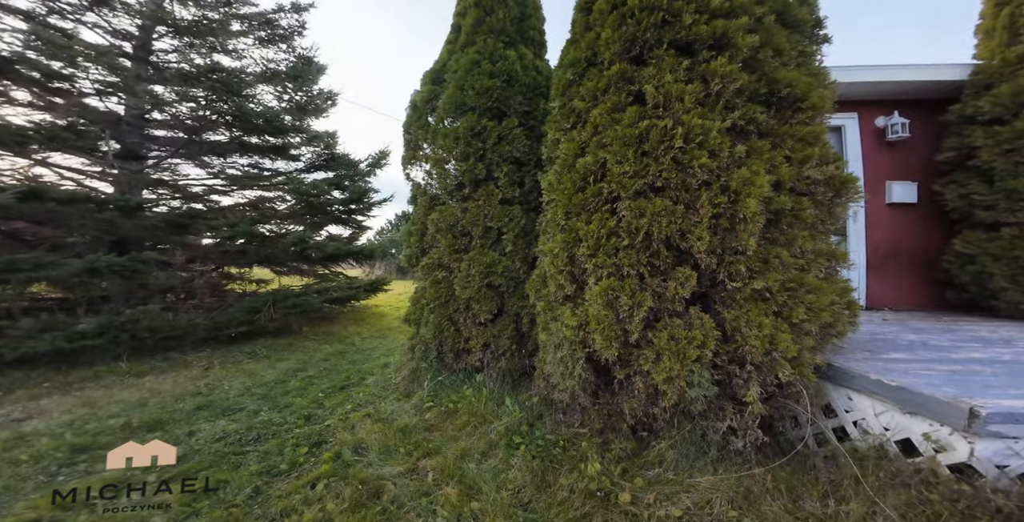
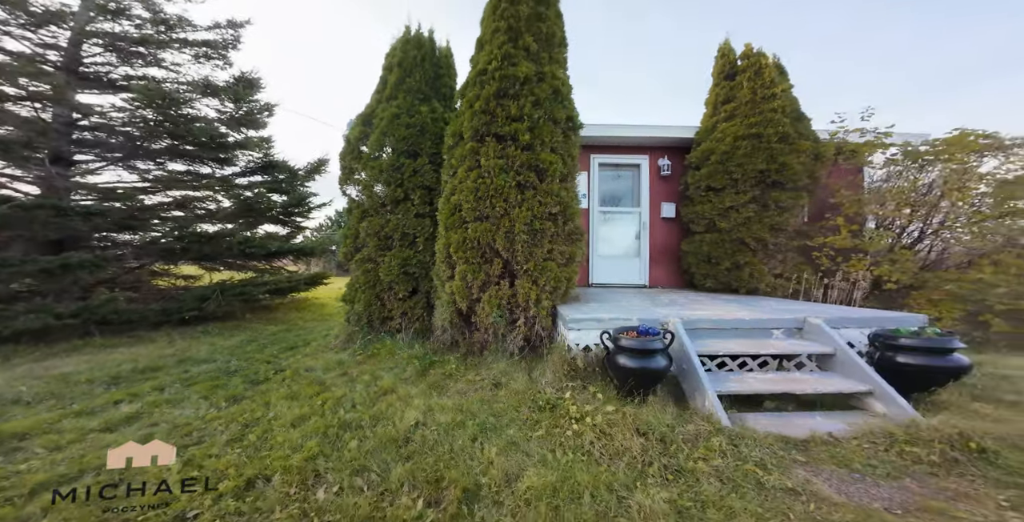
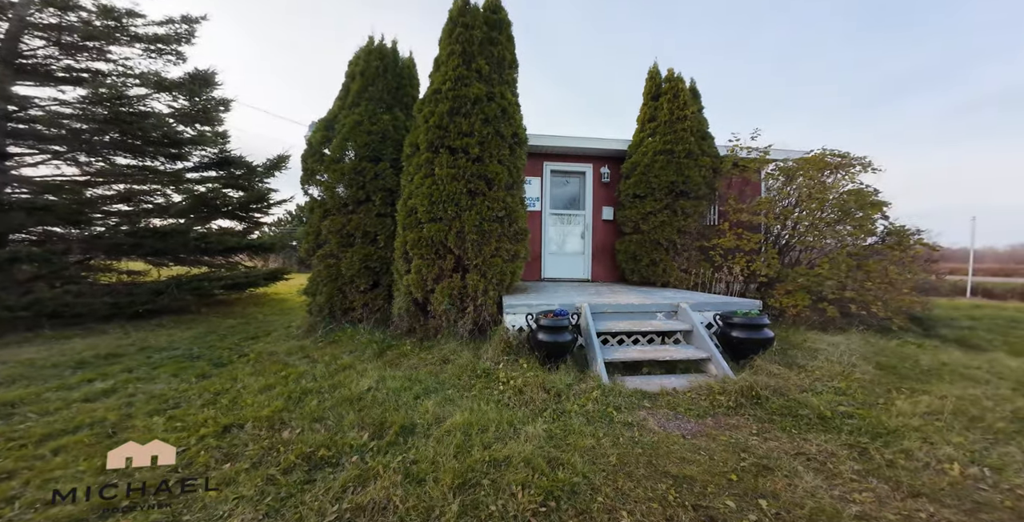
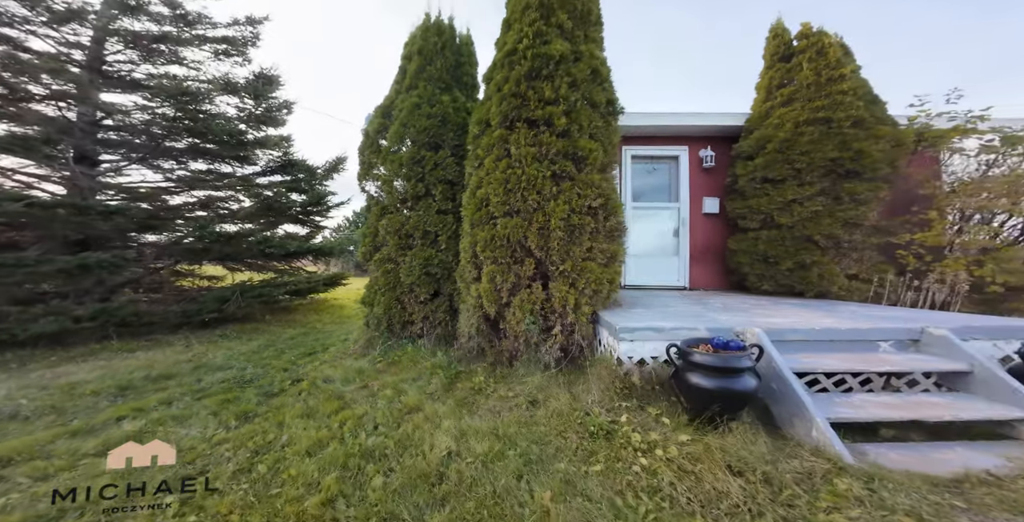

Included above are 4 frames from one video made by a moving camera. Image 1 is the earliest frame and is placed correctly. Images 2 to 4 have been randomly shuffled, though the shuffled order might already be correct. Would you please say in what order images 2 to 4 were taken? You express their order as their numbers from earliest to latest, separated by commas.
4, 2, 3
